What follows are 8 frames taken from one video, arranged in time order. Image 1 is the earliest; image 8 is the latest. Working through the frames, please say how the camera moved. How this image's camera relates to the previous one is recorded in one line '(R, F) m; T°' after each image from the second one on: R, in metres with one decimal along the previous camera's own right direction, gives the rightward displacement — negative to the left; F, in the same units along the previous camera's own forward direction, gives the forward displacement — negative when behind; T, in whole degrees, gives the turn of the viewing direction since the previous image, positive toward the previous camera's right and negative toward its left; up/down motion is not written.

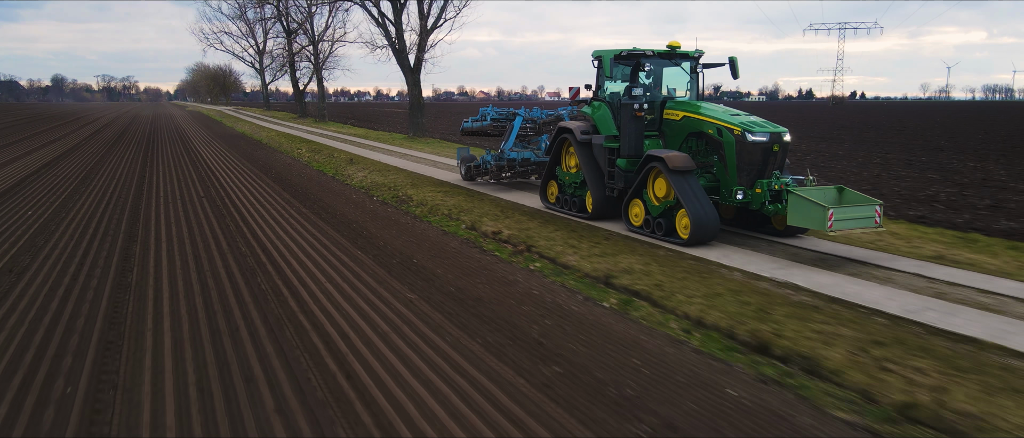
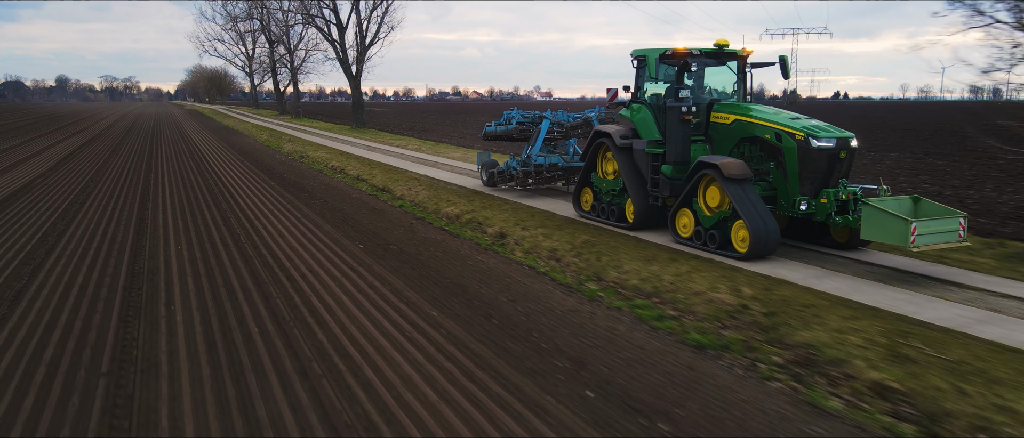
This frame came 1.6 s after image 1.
(-0.2, +0.2) m; 0°
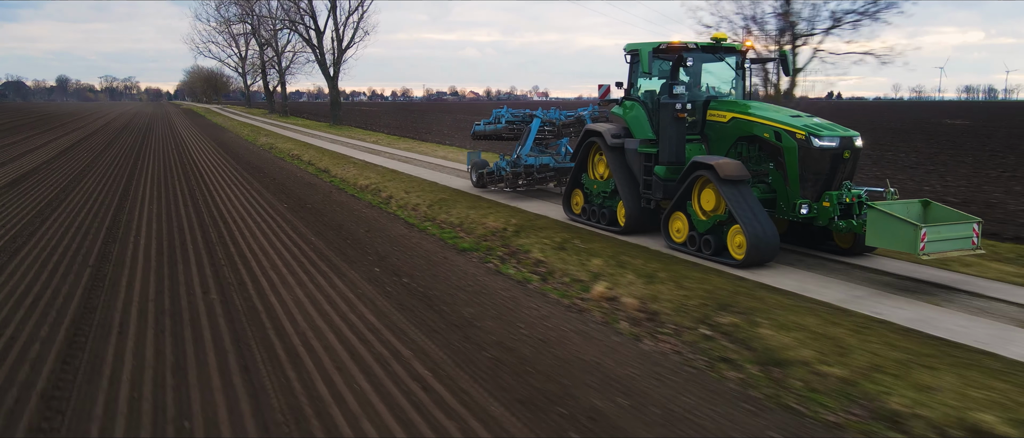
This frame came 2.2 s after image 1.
(+0.2, +0.5) m; 0°
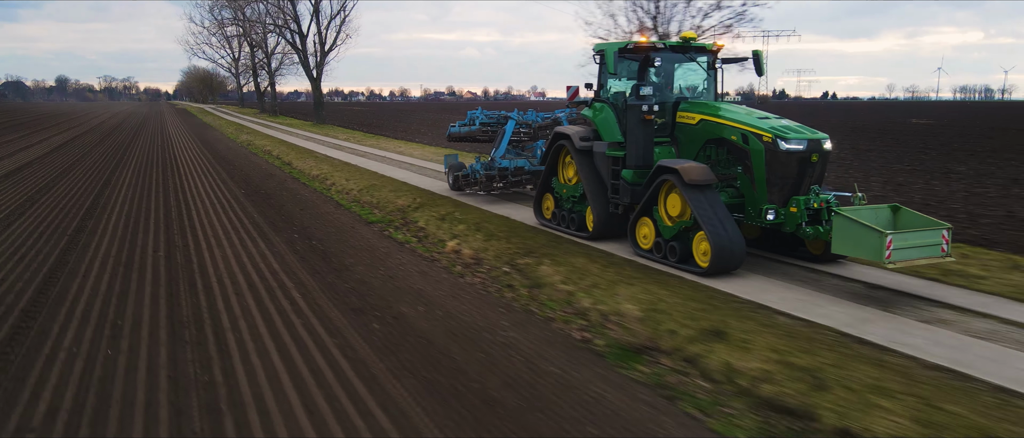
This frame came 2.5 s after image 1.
(+0.5, +0.3) m; 0°
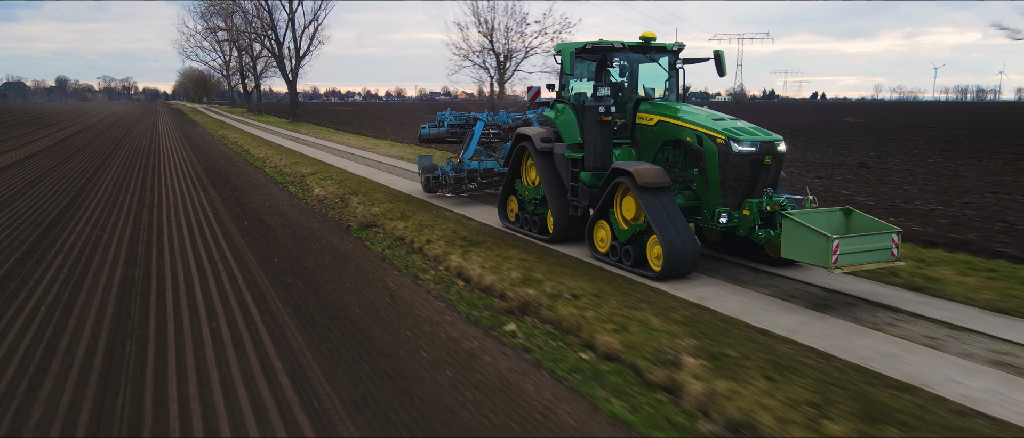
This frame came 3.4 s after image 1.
(+0.6, +0.1) m; 0°
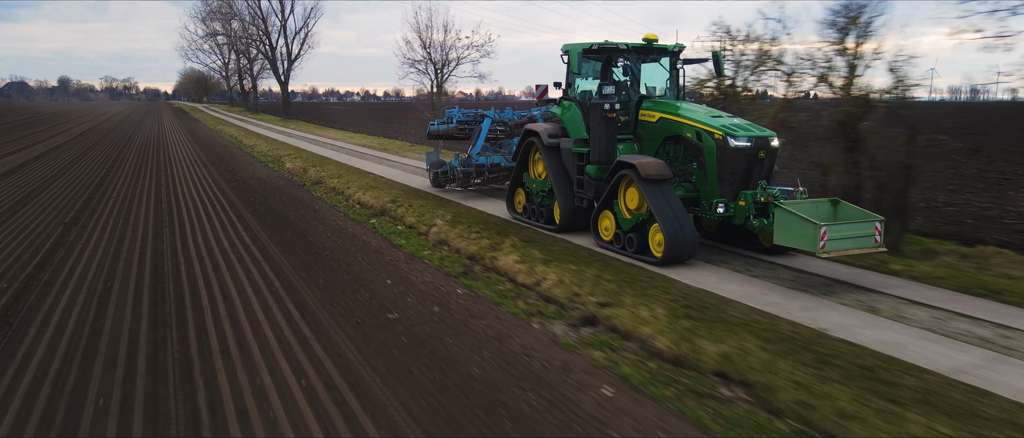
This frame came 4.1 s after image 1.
(-0.2, -0.5) m; 0°
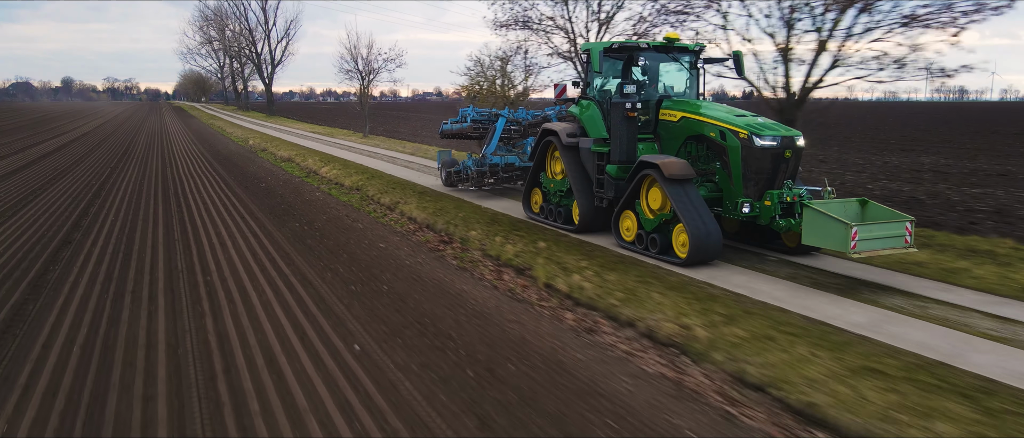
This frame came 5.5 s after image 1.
(-0.3, +0.1) m; 0°
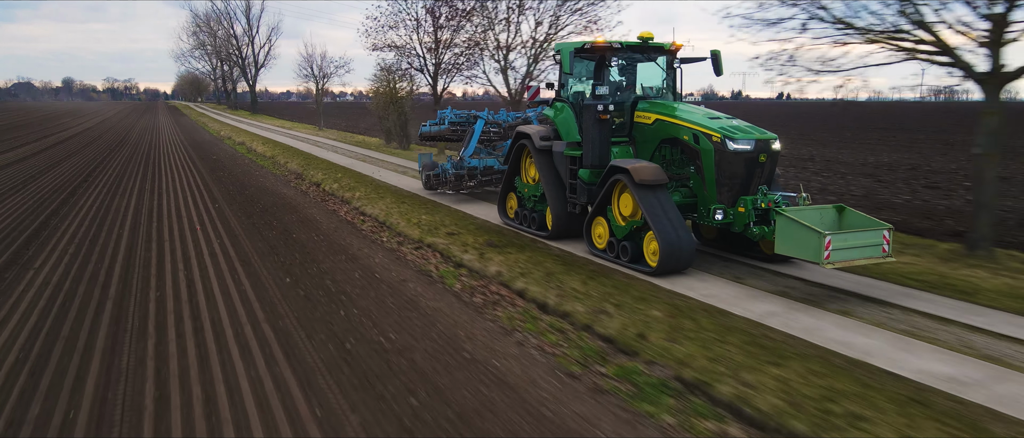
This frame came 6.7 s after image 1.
(+0.5, +0.3) m; 0°
